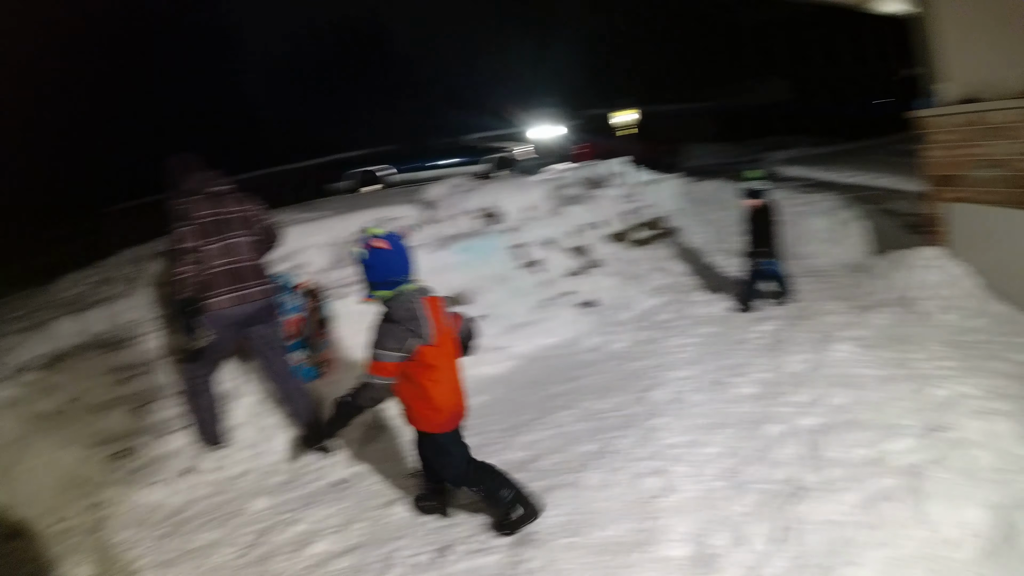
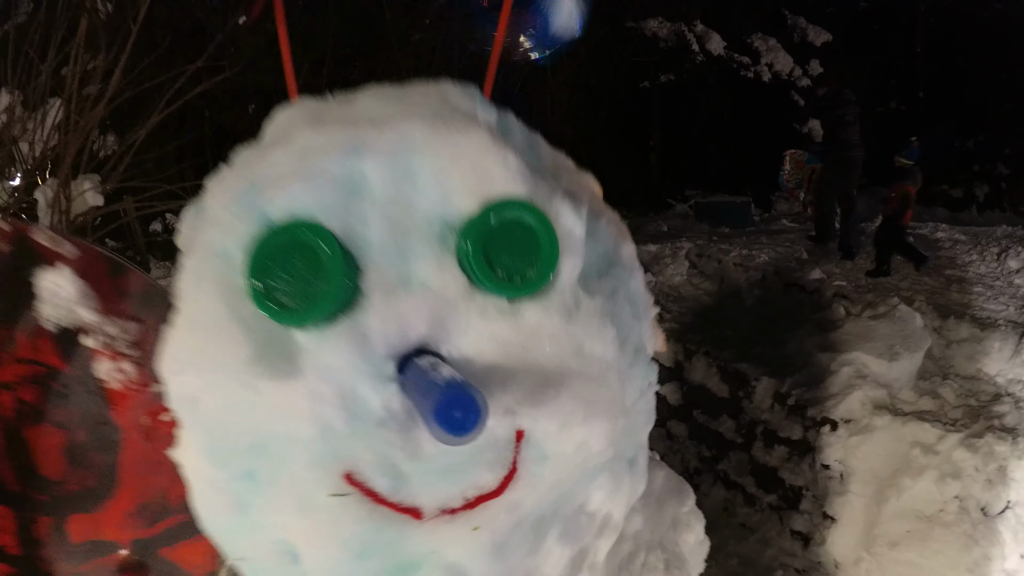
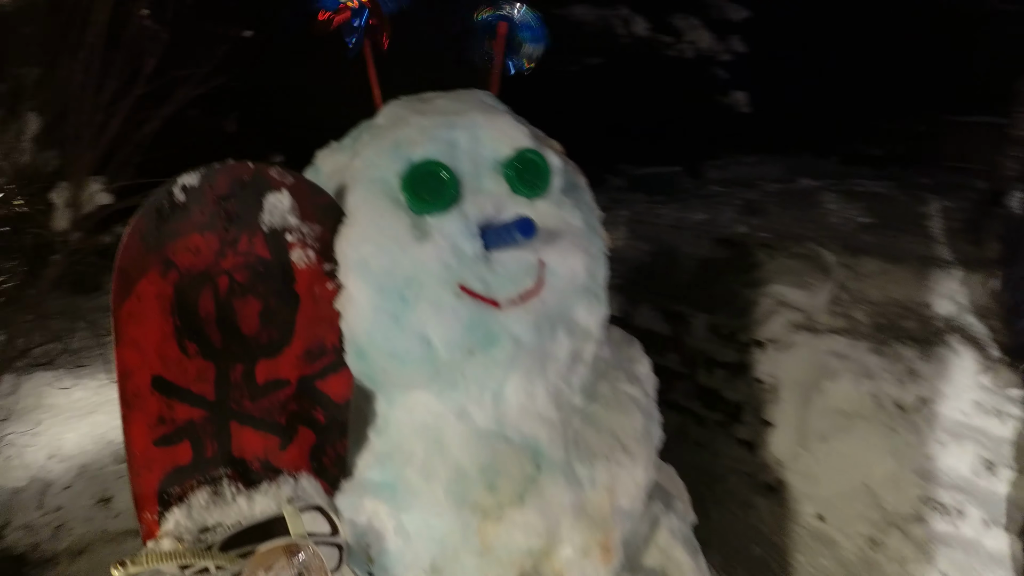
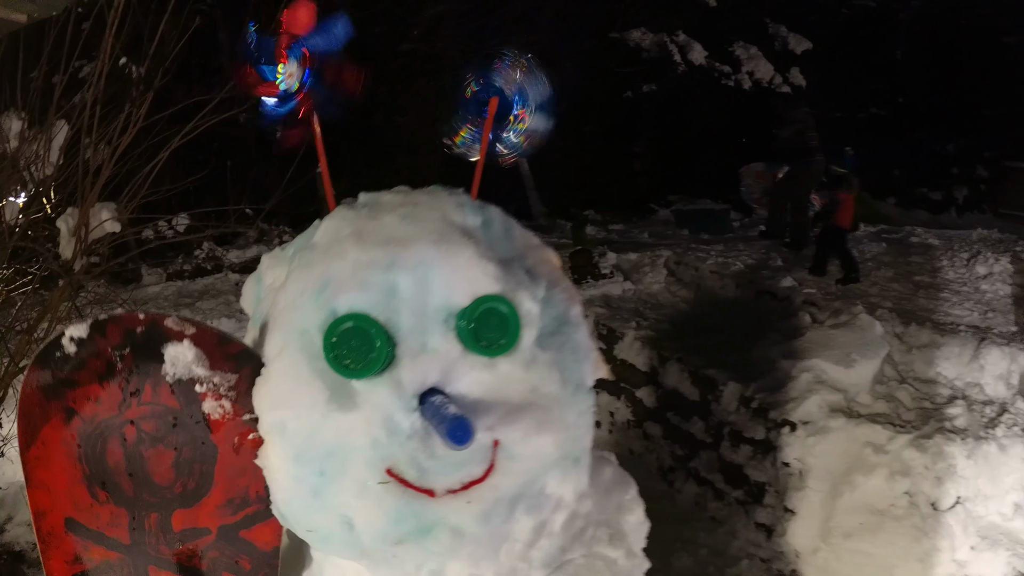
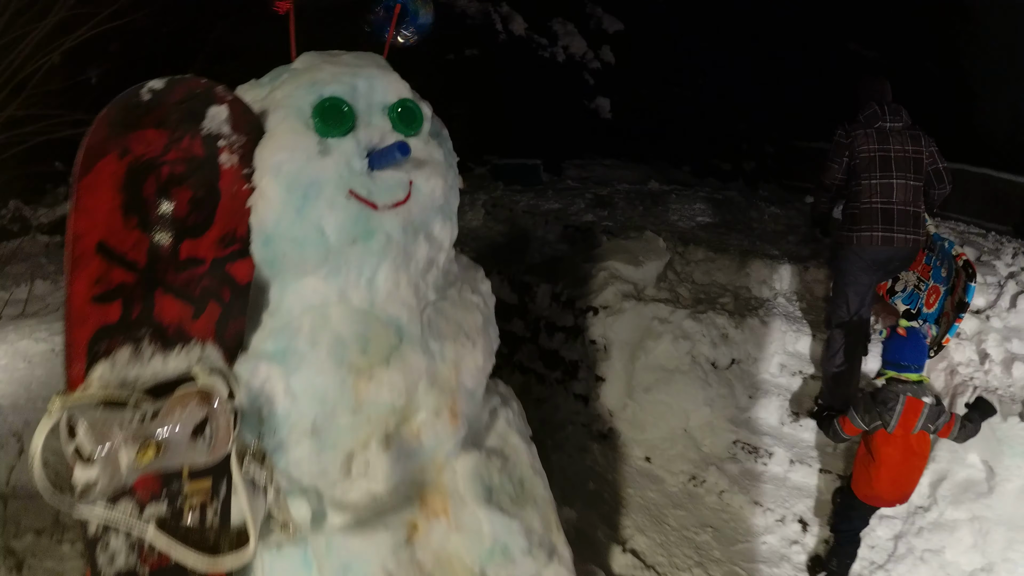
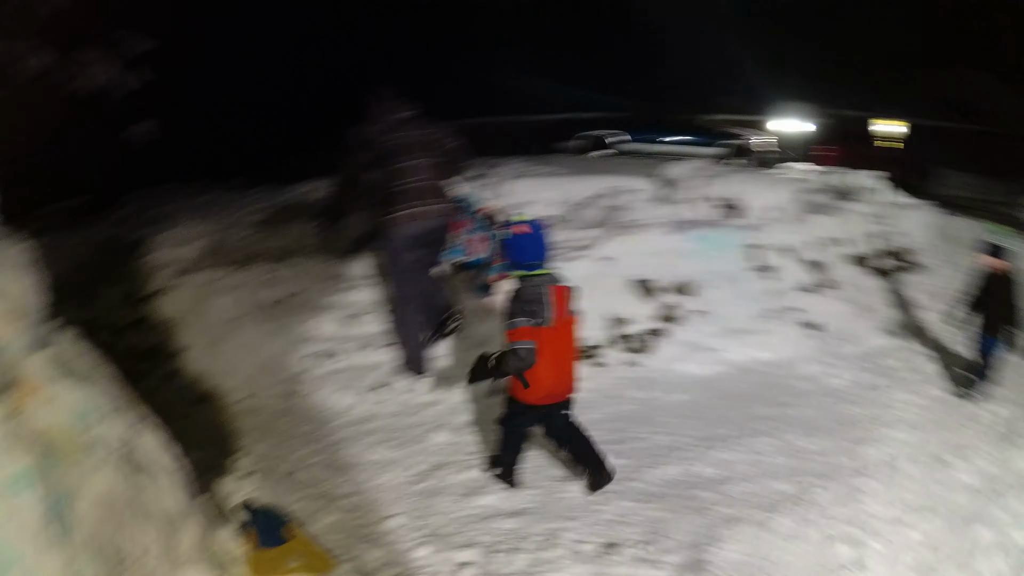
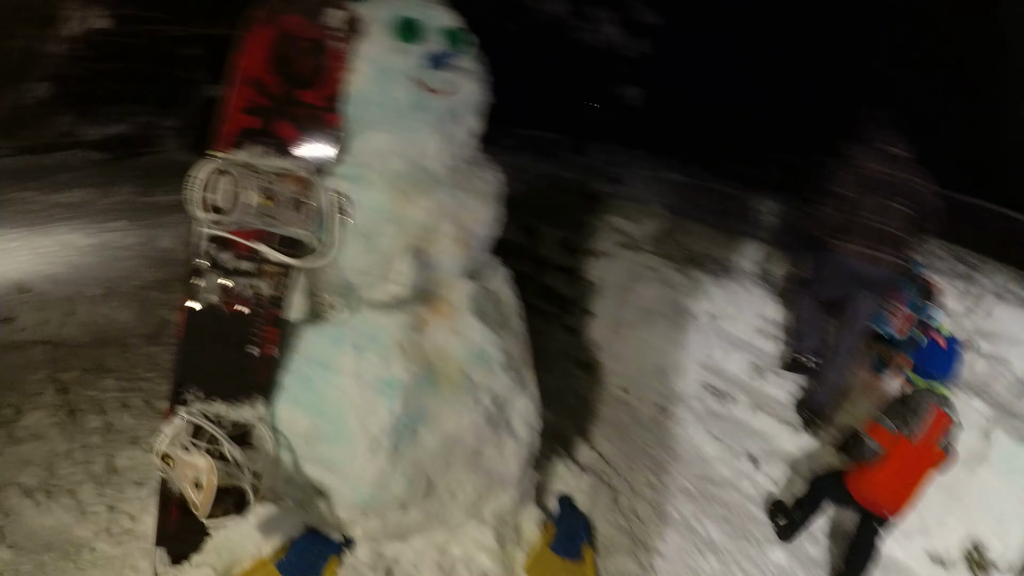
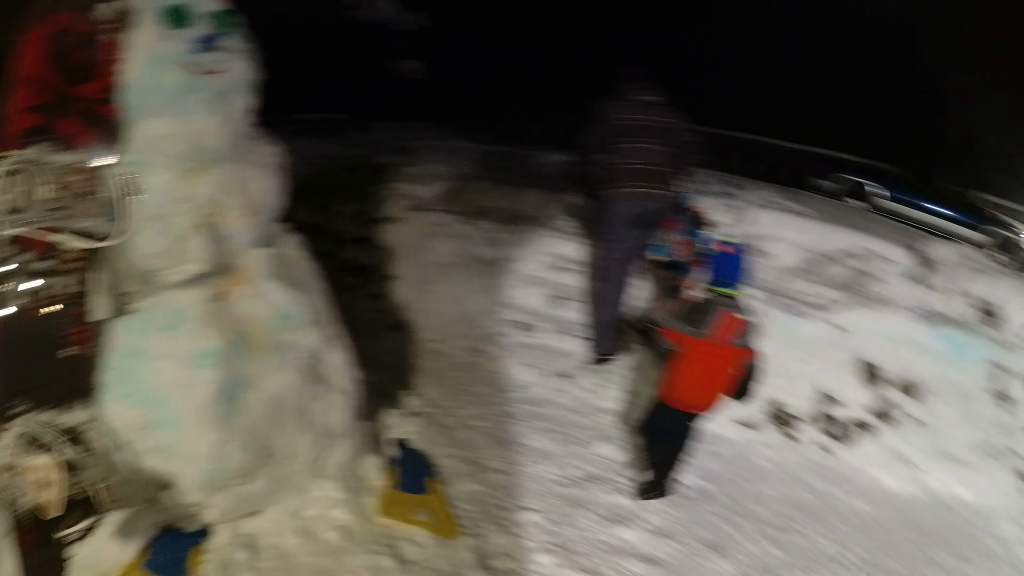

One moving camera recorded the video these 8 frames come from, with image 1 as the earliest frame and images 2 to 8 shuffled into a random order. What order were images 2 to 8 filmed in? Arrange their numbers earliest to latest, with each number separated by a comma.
6, 8, 7, 5, 3, 2, 4
